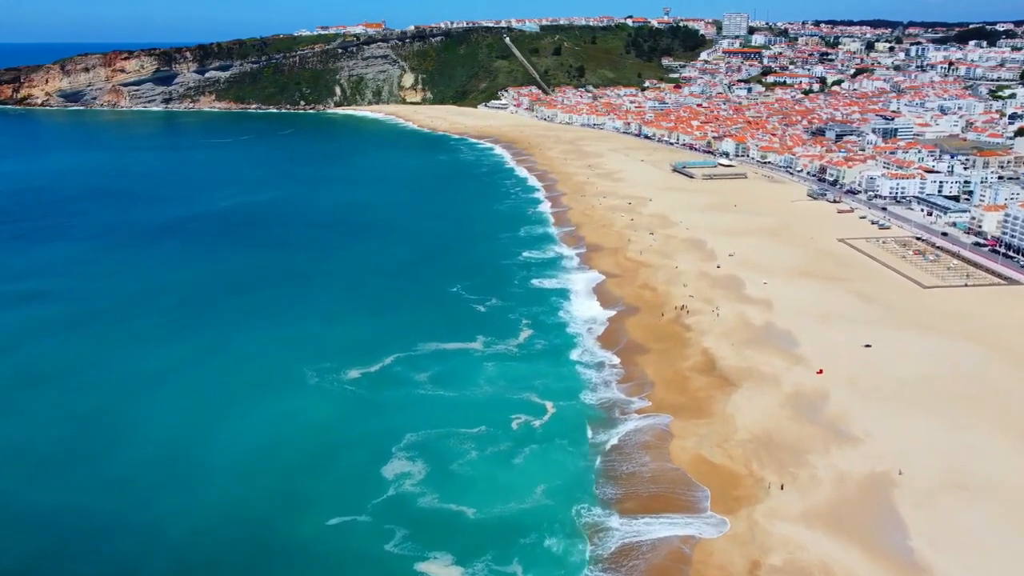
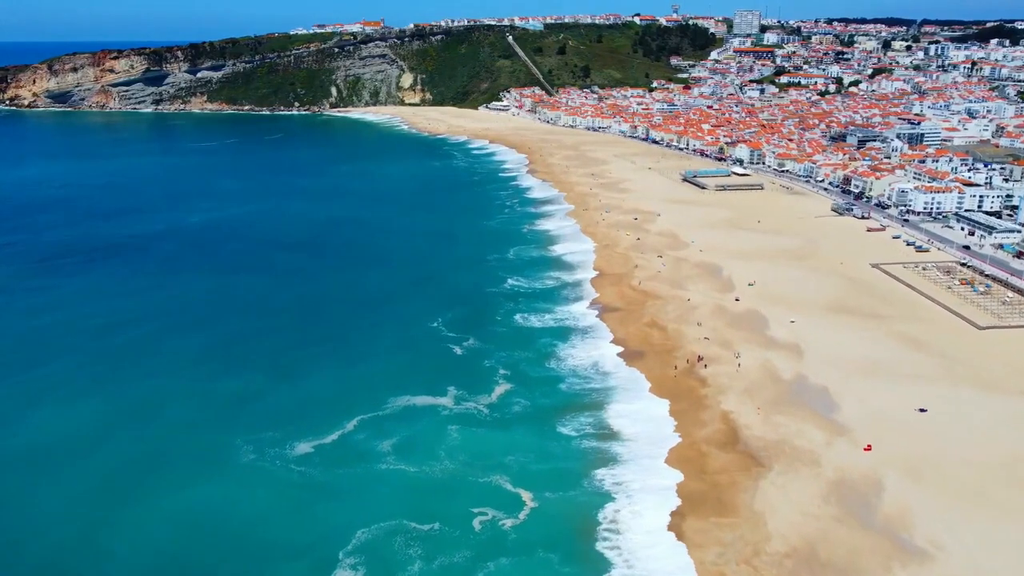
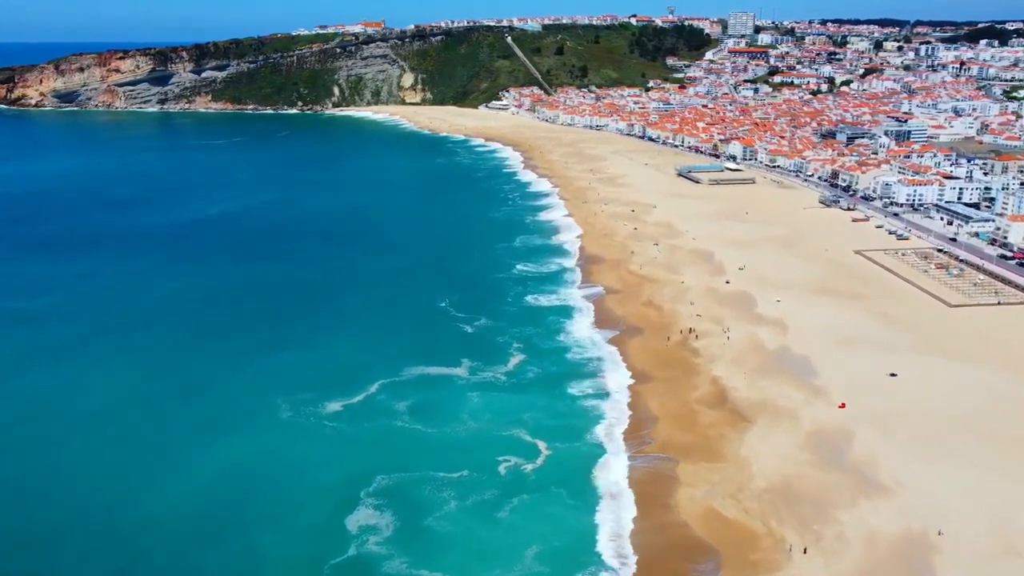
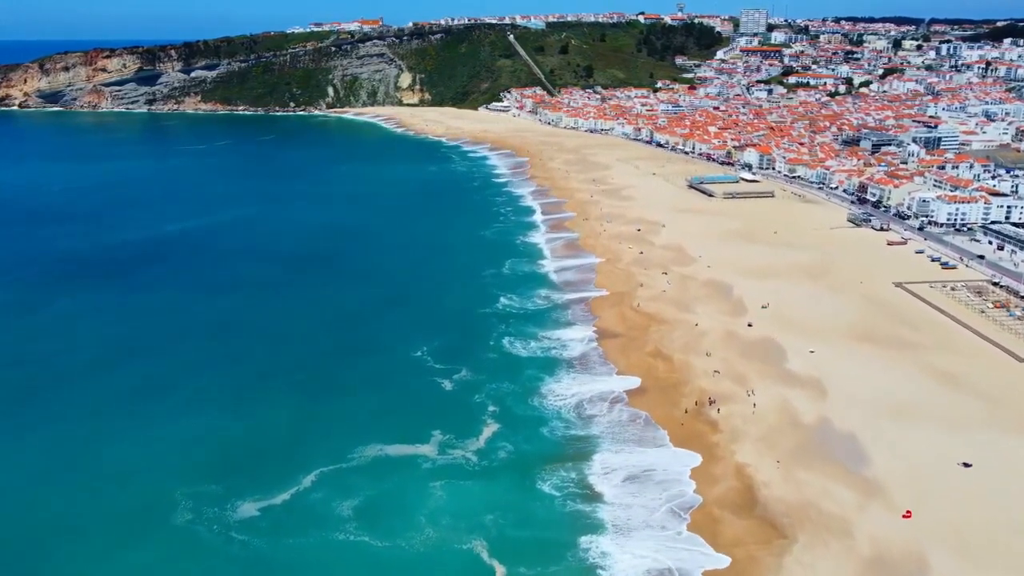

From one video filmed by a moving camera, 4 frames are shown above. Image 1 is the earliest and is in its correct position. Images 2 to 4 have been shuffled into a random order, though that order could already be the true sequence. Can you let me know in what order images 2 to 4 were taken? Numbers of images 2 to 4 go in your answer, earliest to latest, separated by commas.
3, 2, 4
